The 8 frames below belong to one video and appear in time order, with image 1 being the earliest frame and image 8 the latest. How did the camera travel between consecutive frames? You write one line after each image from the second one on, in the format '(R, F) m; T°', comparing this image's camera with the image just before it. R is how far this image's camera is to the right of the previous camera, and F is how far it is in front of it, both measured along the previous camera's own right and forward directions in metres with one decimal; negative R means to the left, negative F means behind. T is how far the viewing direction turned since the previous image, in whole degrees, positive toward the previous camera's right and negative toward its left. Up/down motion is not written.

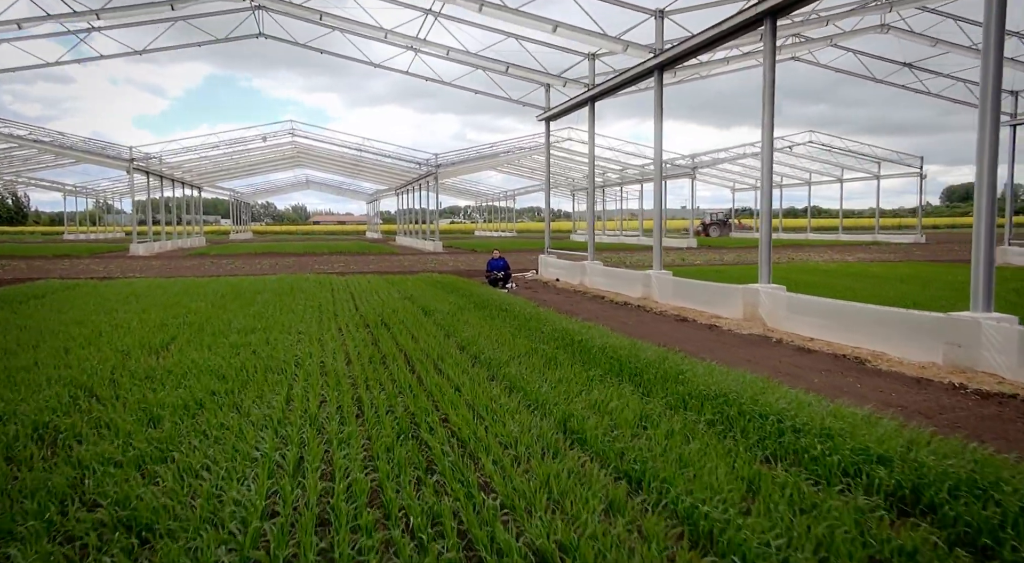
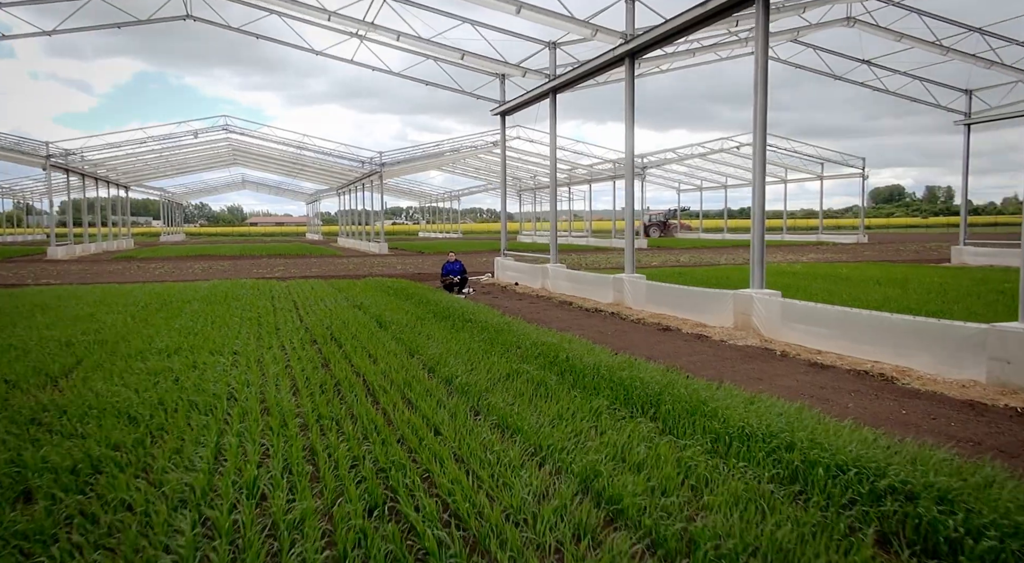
(-0.3, +1.0) m; +5°
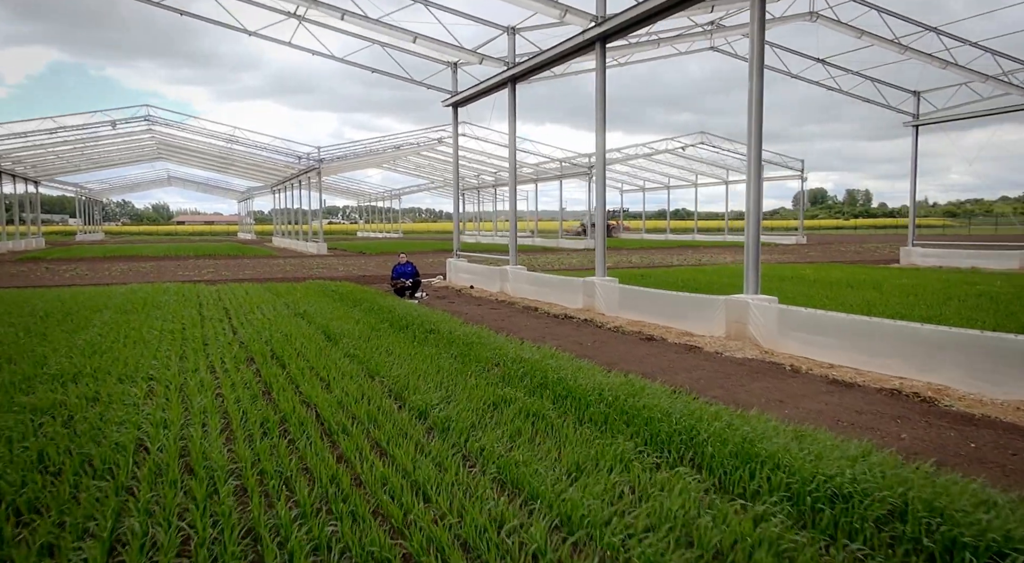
(-0.4, +1.0) m; +5°
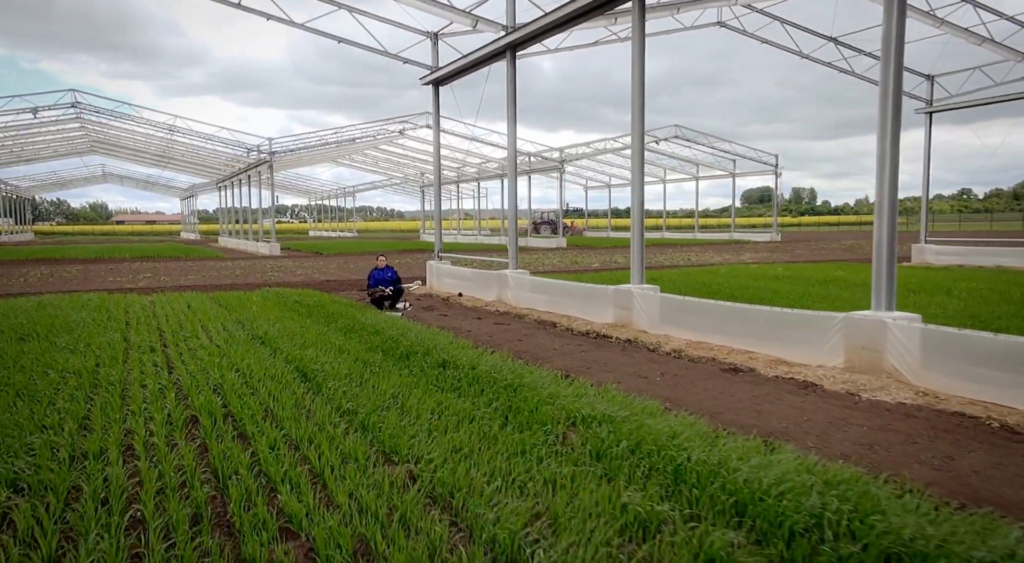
(-0.9, +2.1) m; +4°
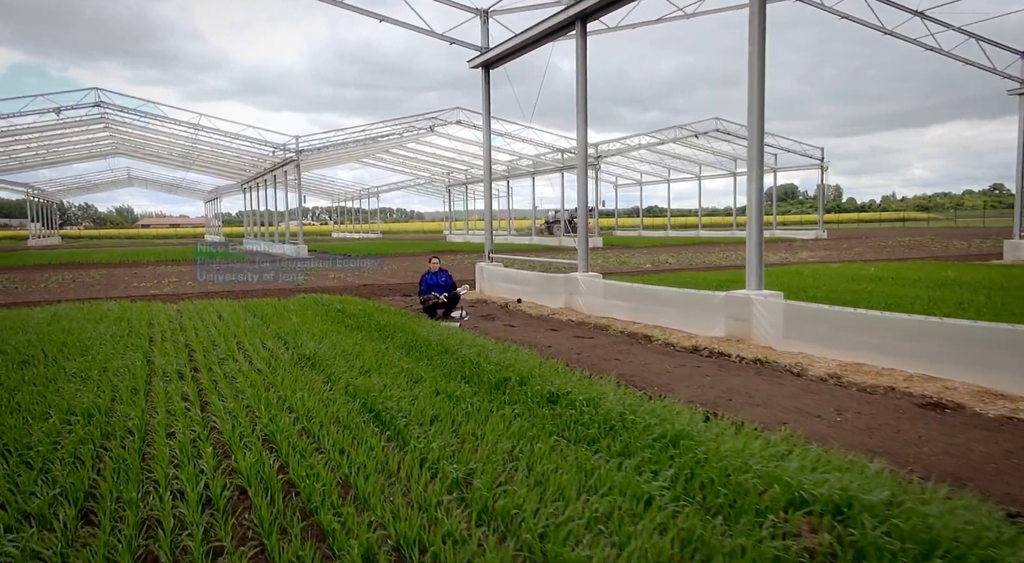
(-0.8, +1.4) m; -2°
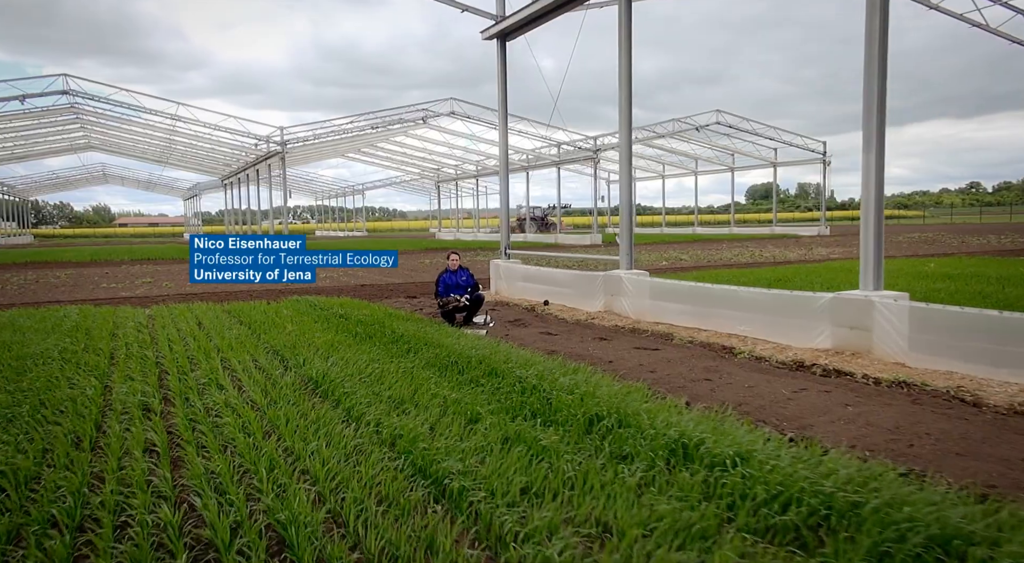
(-0.7, +1.5) m; +1°
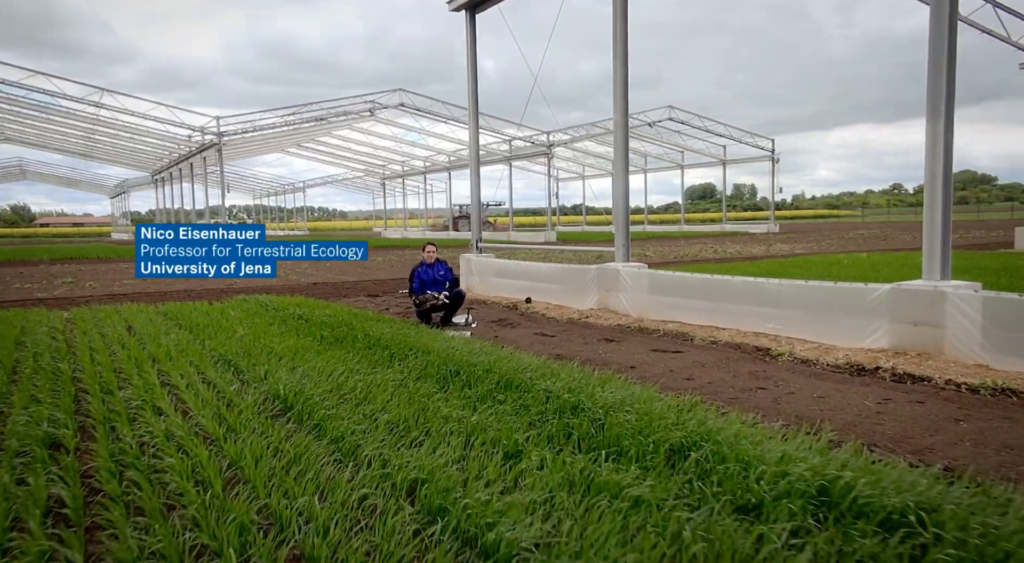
(-0.5, +1.1) m; +5°
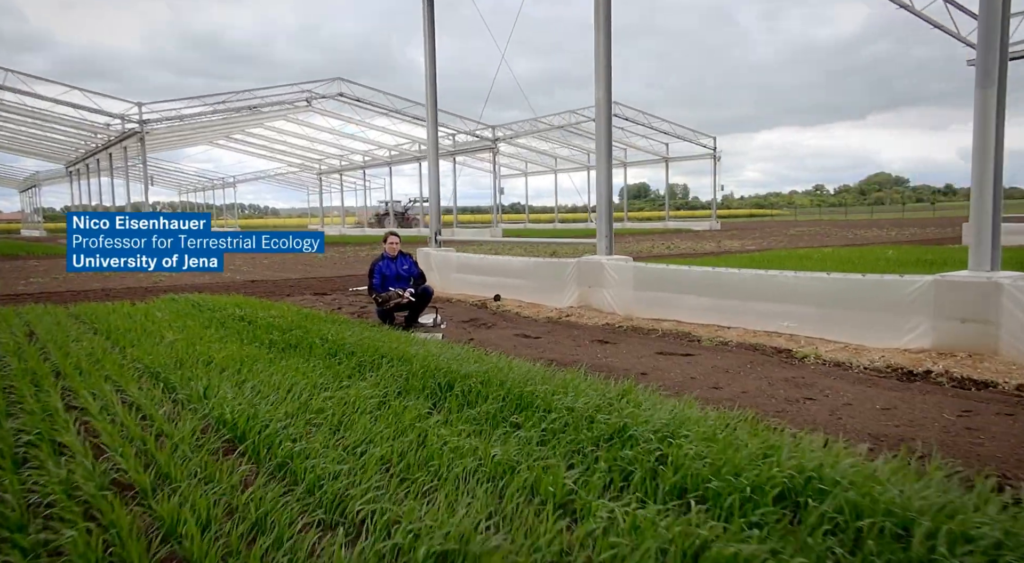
(-0.4, +0.9) m; +6°
